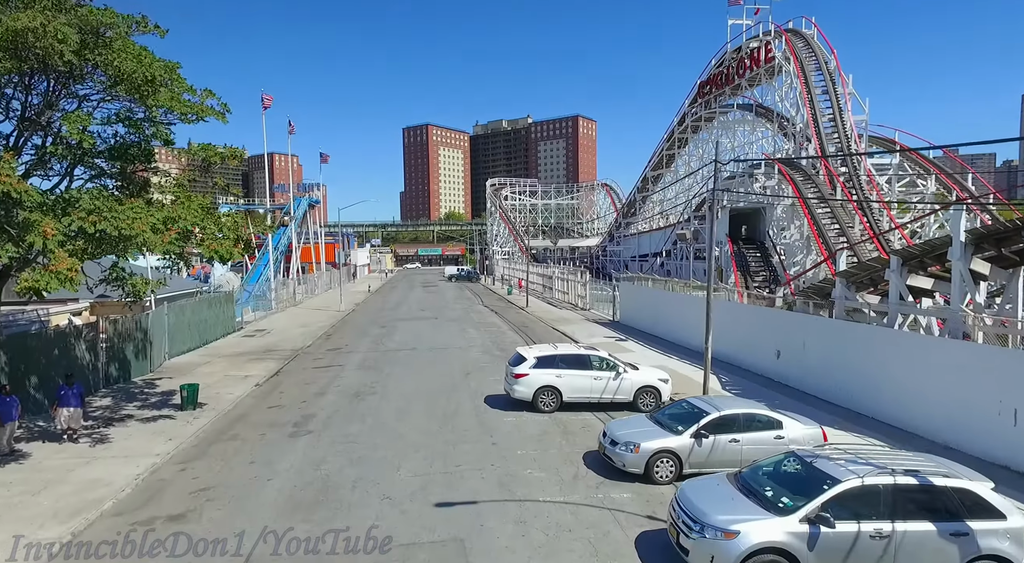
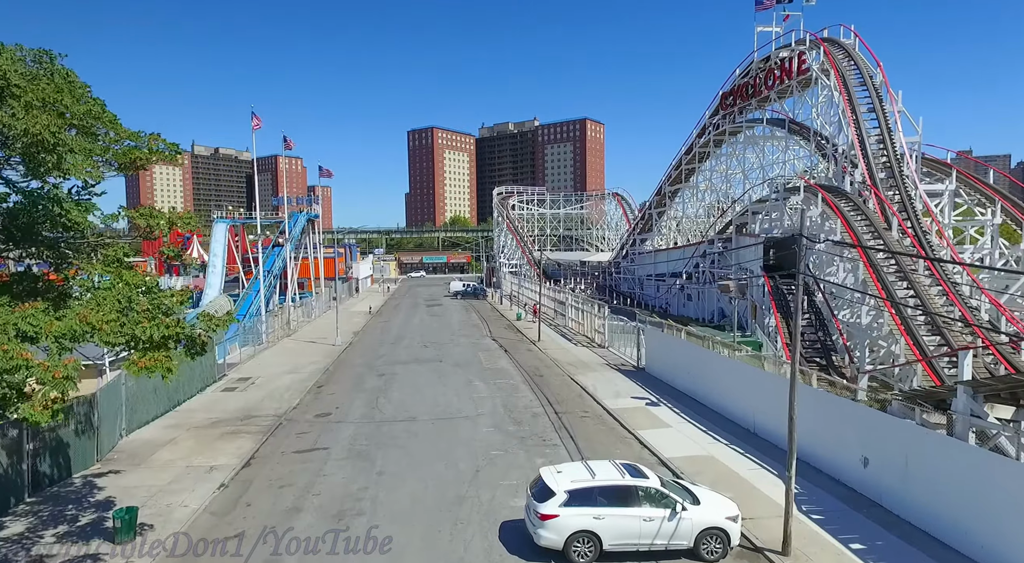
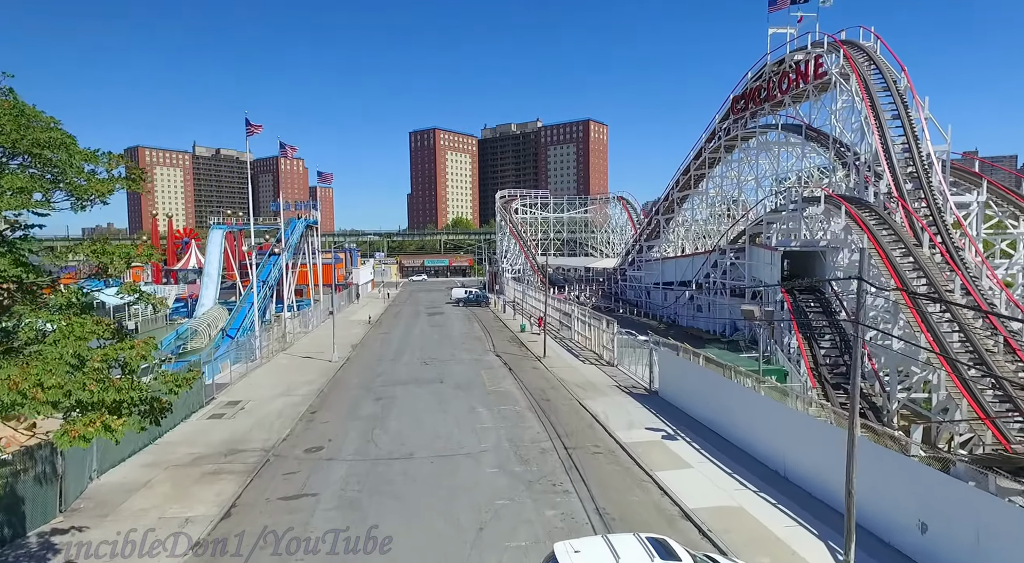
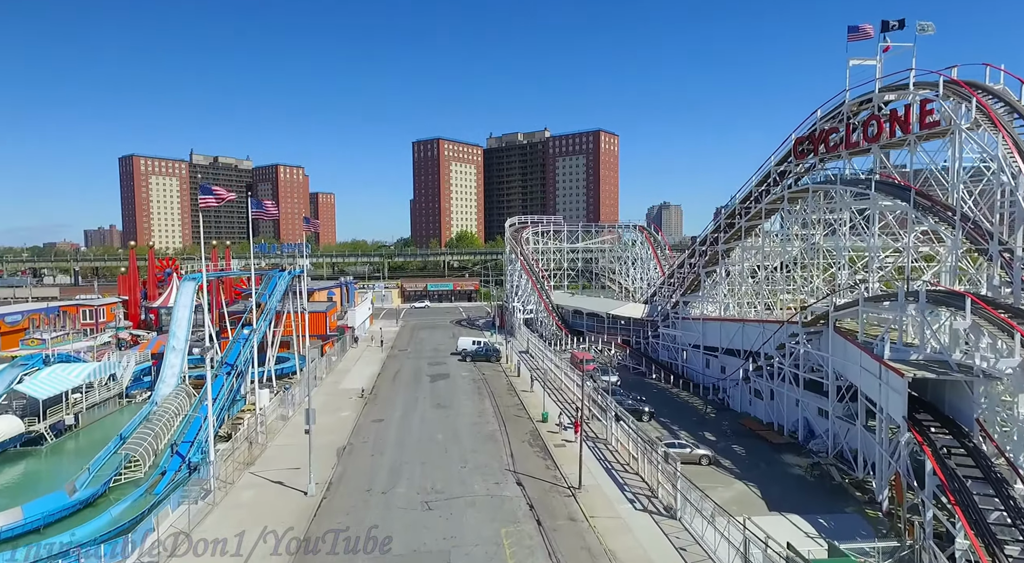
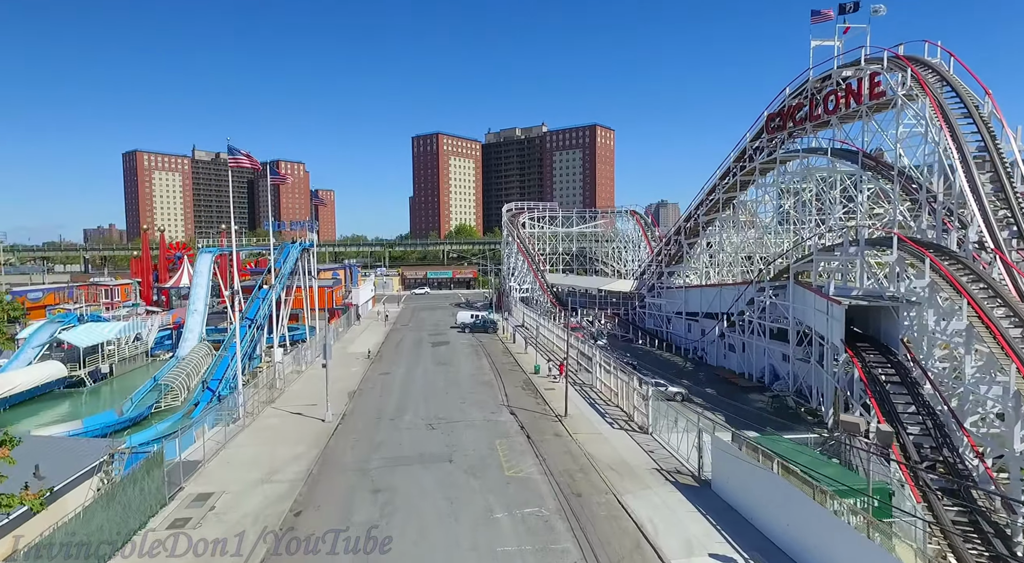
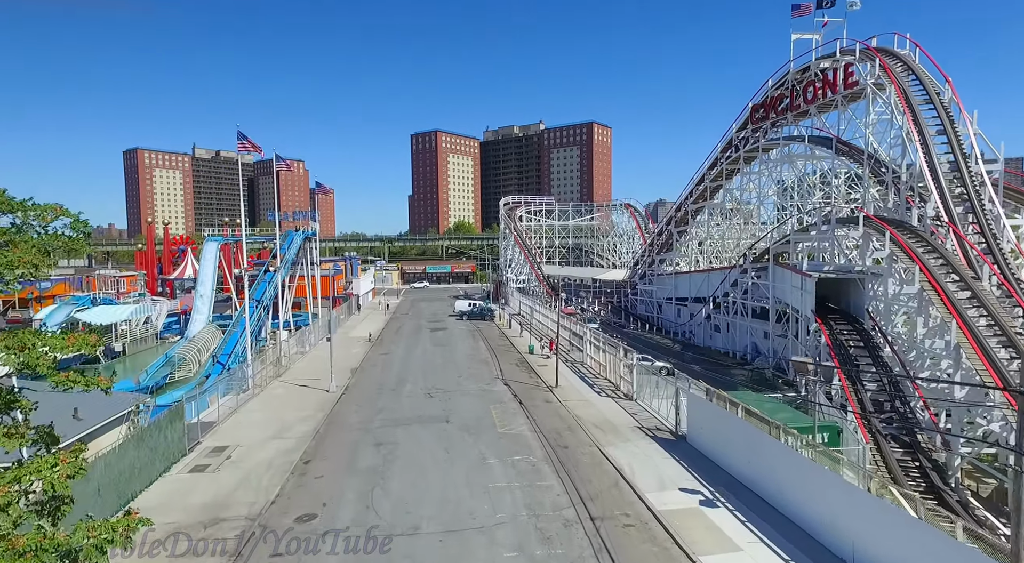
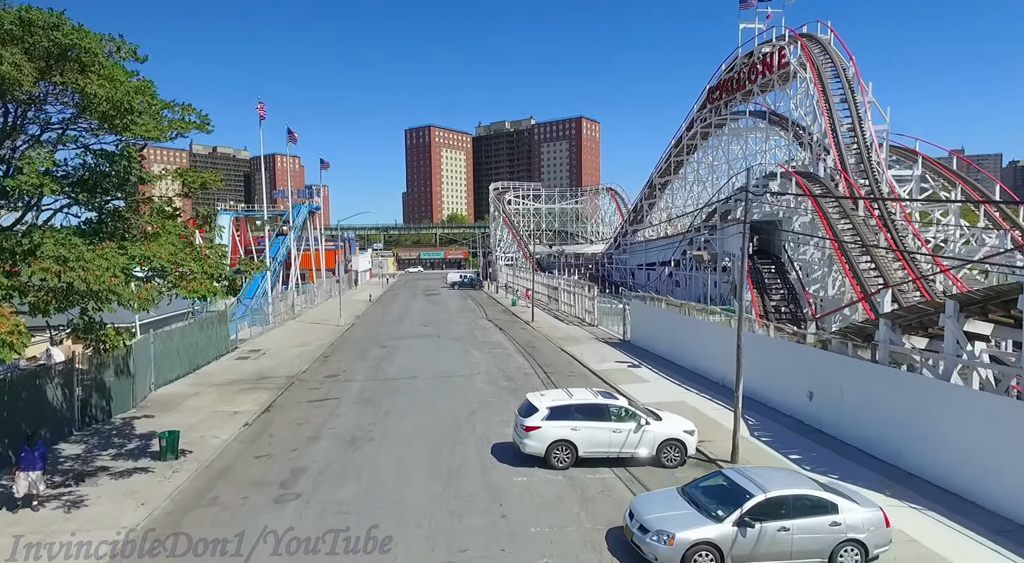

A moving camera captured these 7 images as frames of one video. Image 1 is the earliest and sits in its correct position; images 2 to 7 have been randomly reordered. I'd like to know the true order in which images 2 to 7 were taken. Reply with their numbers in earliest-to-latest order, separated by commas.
7, 2, 3, 6, 5, 4
